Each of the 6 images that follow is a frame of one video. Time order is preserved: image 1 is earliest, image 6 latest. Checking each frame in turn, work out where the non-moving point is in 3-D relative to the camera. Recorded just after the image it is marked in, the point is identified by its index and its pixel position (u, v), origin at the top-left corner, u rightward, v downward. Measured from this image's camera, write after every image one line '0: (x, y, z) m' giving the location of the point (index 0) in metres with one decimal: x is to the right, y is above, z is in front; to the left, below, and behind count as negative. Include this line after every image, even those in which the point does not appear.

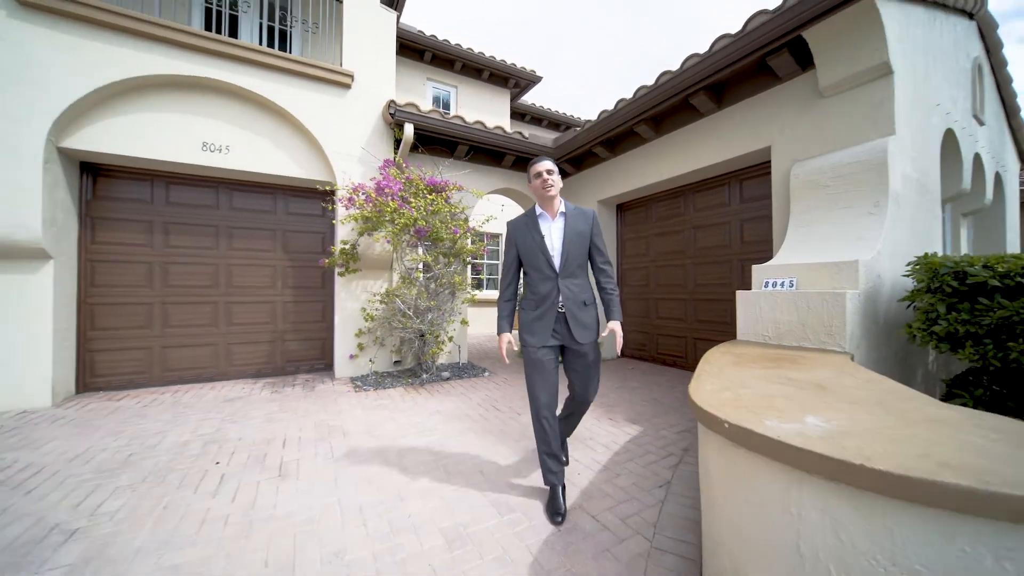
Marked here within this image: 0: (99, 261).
0: (-4.6, +0.3, +4.2) m
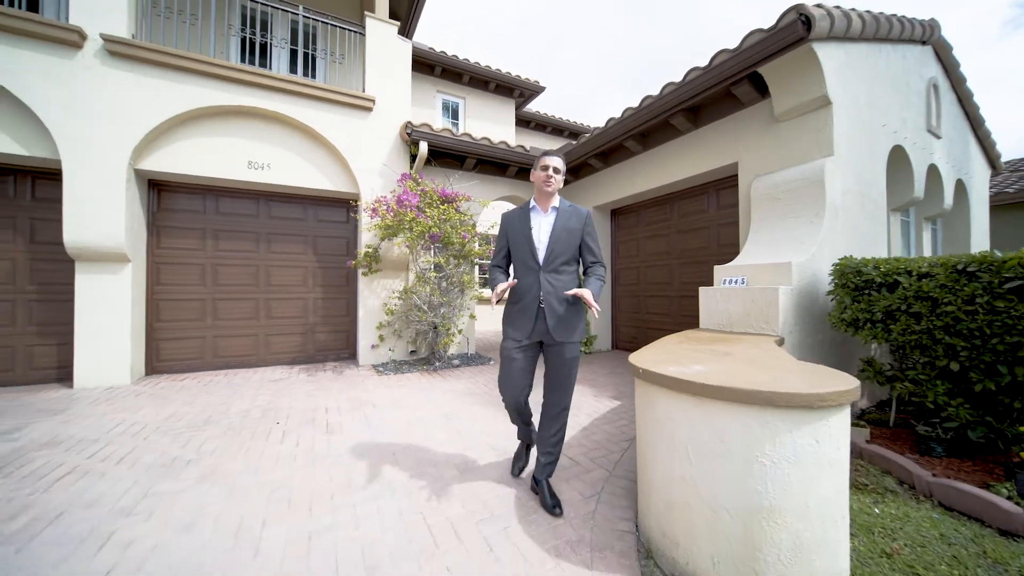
0: (-4.6, +0.3, +4.9) m
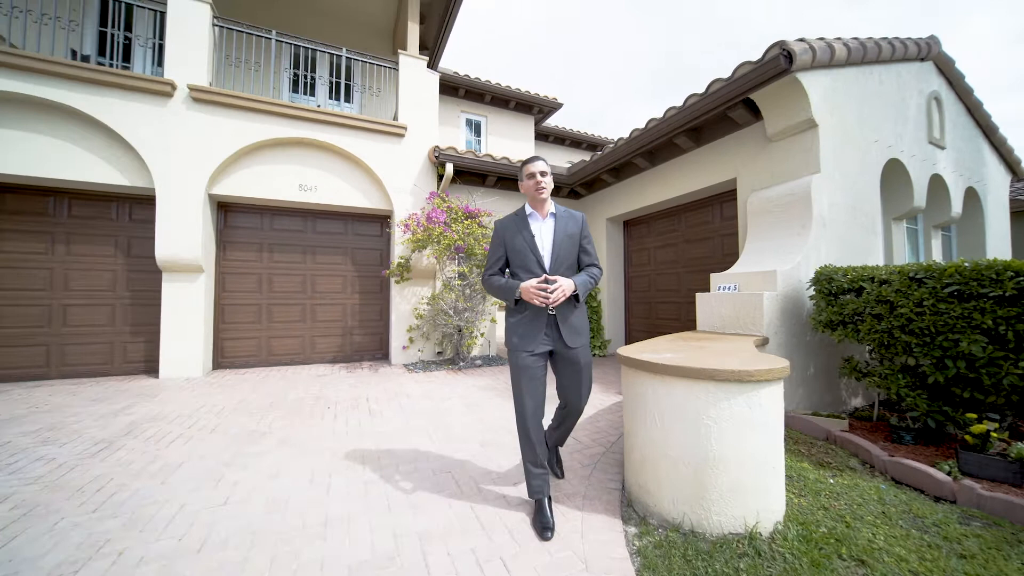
0: (-4.3, +0.2, +5.7) m
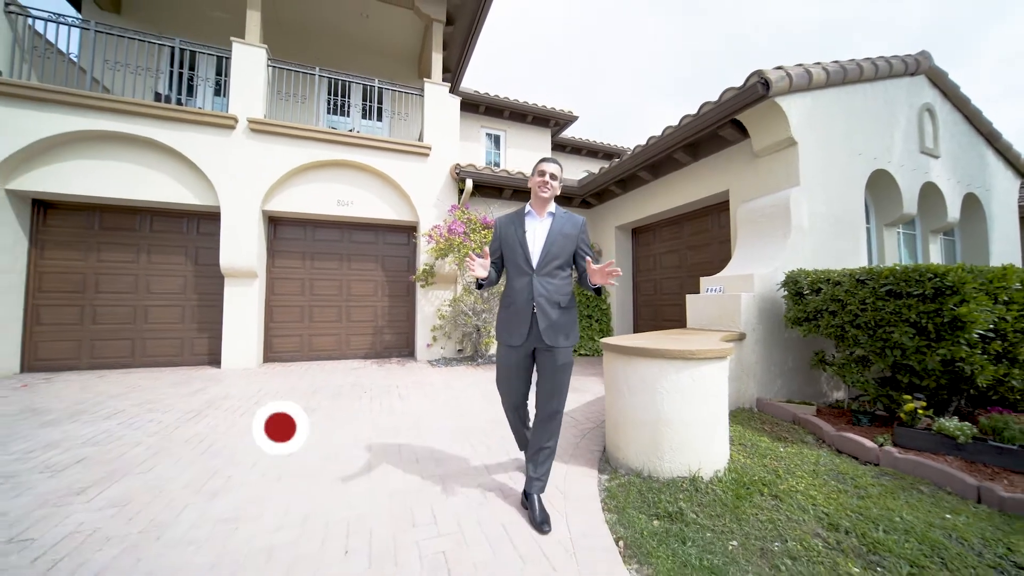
0: (-4.1, +0.2, +6.5) m
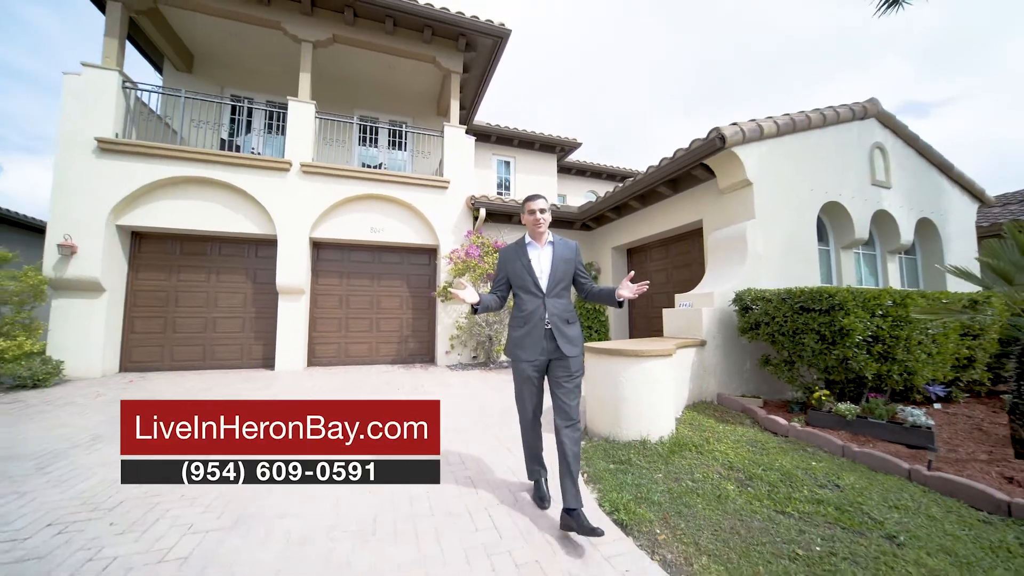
0: (-4.0, -0.1, +7.6) m
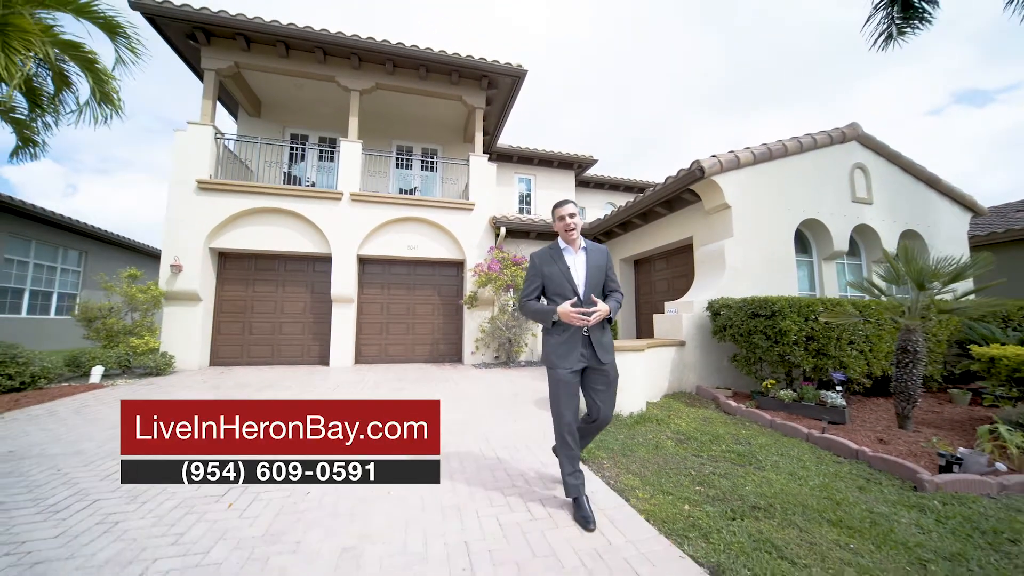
0: (-3.6, -0.3, +9.0) m
